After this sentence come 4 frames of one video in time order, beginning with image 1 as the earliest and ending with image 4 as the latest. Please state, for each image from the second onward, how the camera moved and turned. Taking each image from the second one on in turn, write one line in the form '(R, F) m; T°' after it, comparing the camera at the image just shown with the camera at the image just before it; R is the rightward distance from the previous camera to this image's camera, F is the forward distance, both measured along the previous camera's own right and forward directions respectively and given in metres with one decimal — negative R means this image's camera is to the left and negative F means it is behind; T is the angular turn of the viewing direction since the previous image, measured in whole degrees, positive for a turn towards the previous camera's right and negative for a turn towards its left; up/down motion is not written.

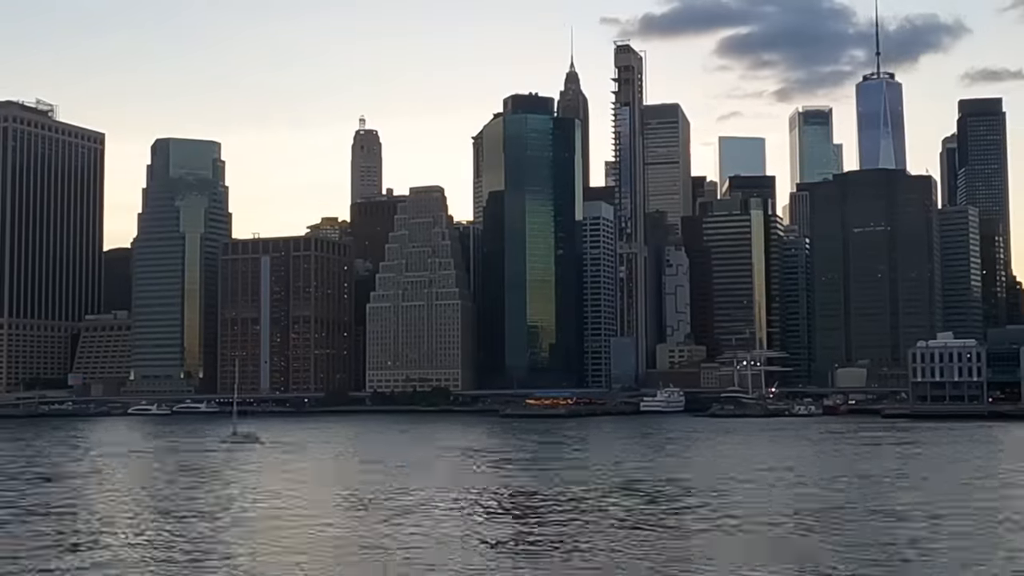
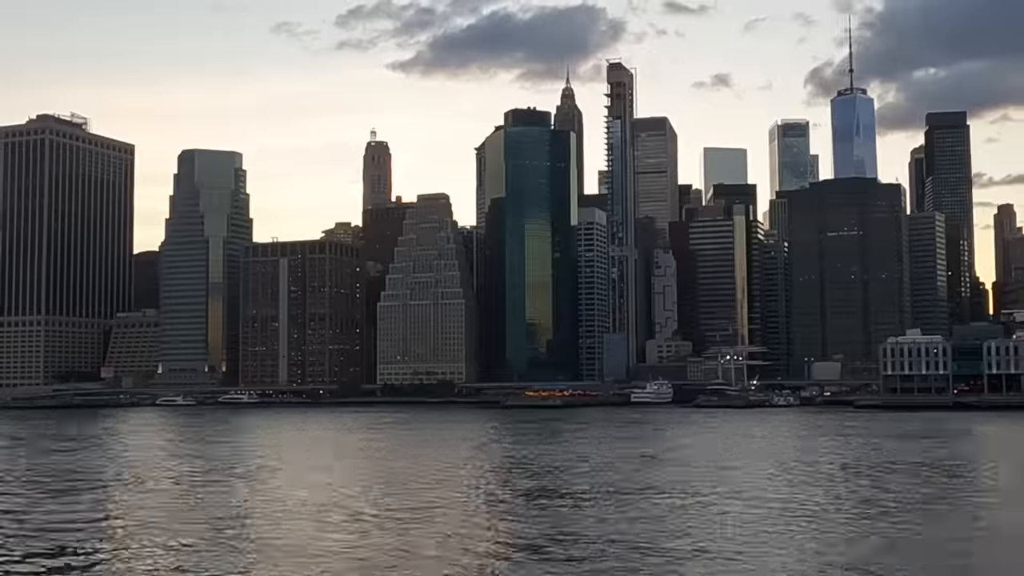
(+0.7, -12.5) m; 0°
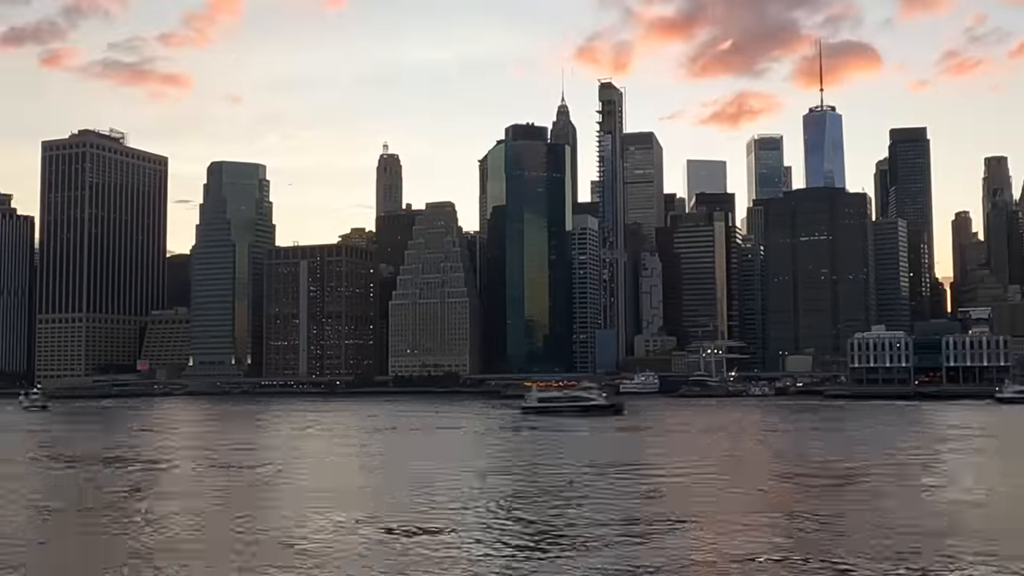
(+0.8, -16.5) m; 0°
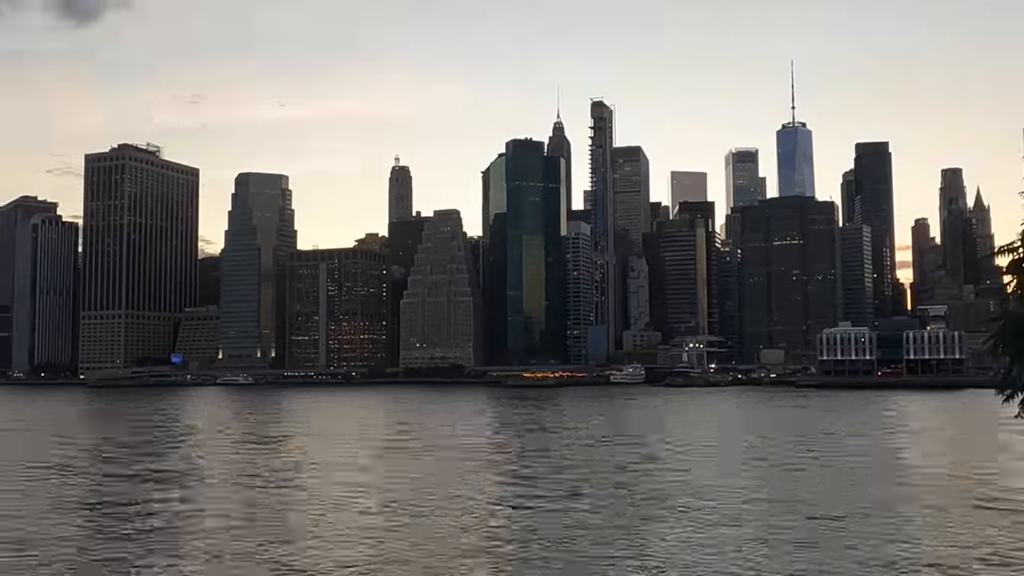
(+1.1, -18.9) m; 0°
